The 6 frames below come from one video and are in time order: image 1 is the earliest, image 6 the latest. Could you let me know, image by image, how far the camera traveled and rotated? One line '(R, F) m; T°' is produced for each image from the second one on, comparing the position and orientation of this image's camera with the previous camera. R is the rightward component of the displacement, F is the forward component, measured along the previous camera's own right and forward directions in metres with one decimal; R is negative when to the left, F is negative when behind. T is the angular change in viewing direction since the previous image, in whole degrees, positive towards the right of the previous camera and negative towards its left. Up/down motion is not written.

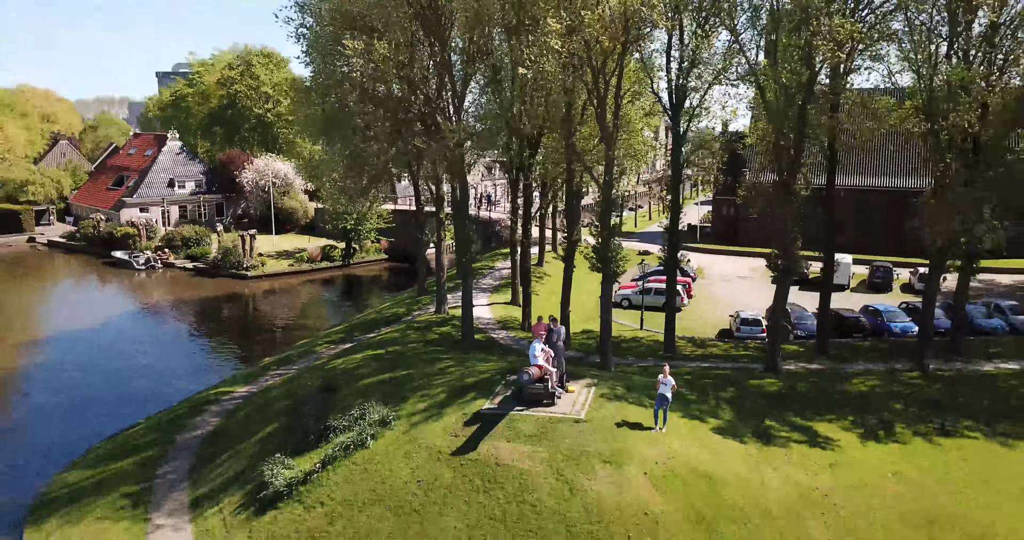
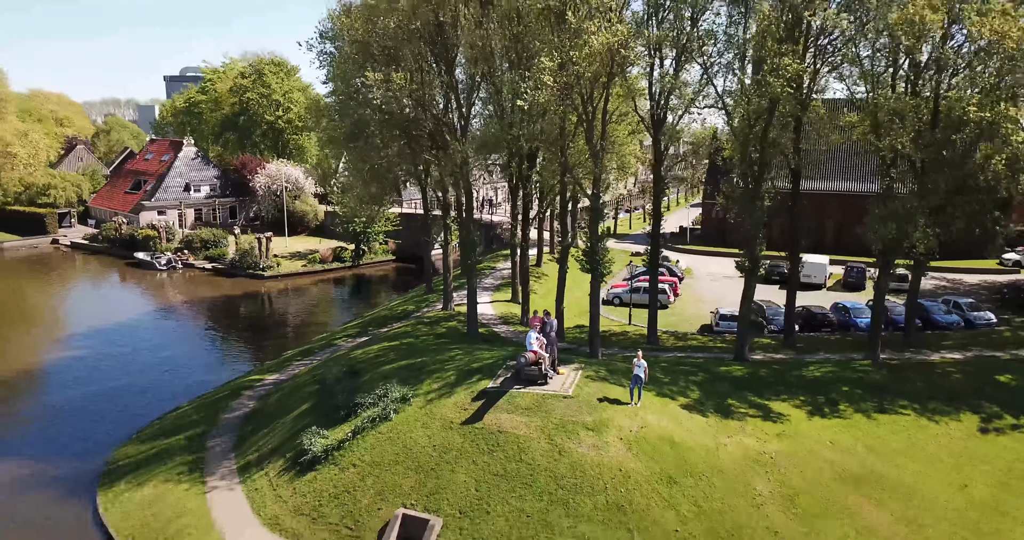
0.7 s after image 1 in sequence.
(0.0, -2.9) m; 0°
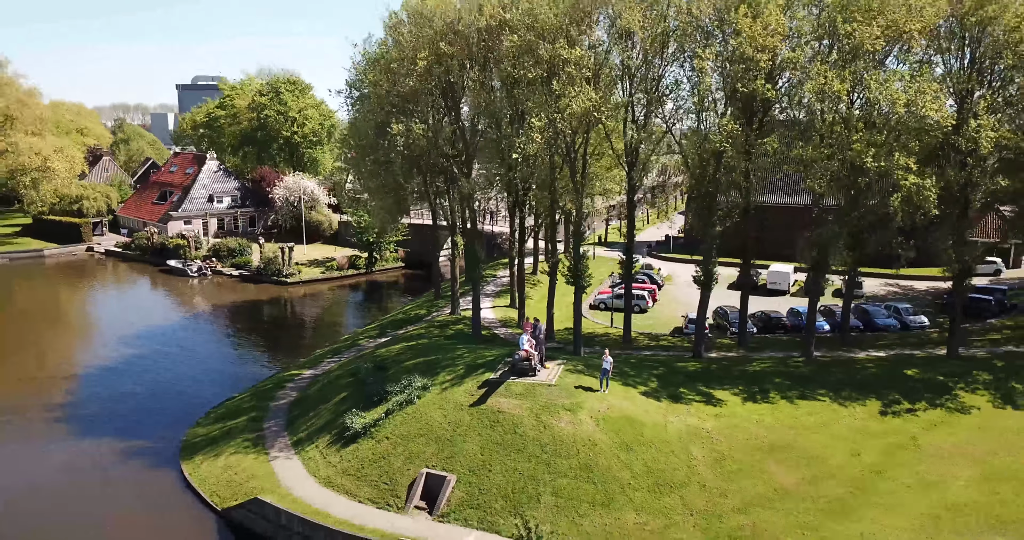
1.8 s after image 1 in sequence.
(+0.1, -5.1) m; 0°
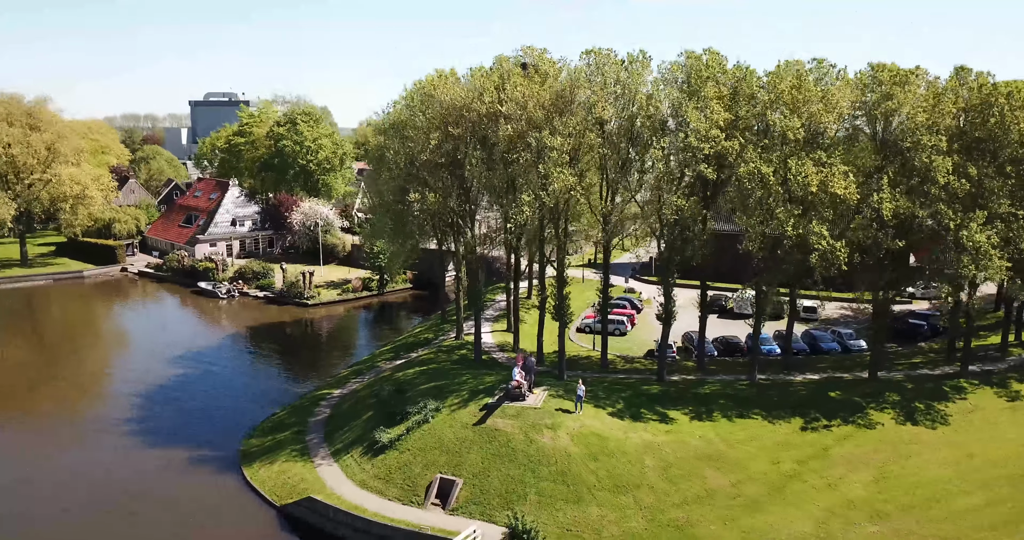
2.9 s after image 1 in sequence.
(+0.2, -6.1) m; 0°
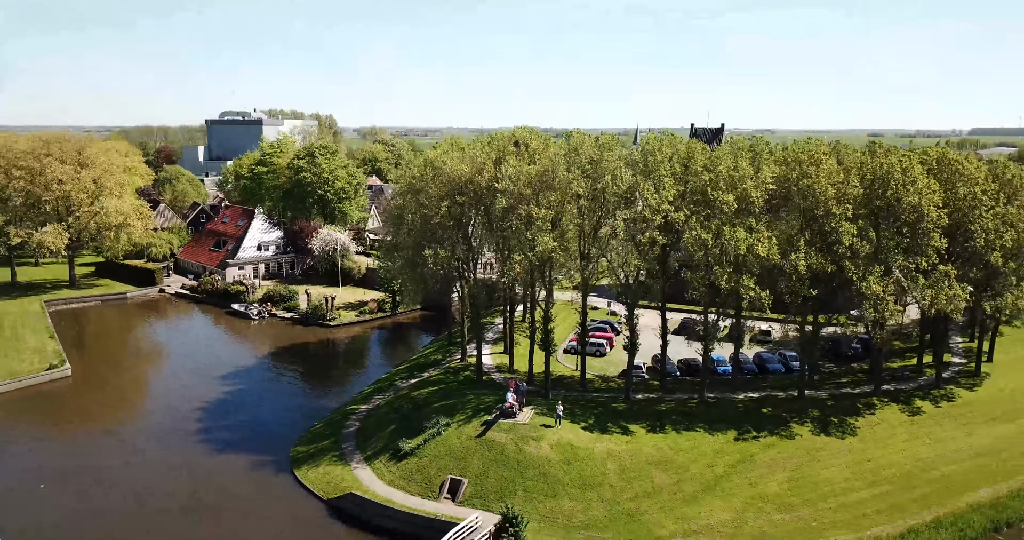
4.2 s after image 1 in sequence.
(+0.4, -8.2) m; 0°
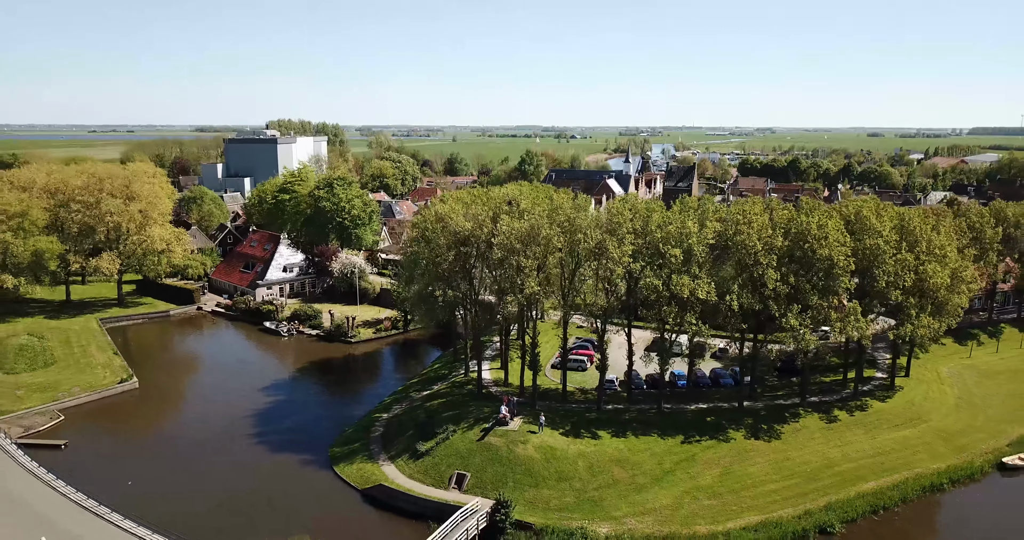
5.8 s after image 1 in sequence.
(+0.5, -10.3) m; 0°
